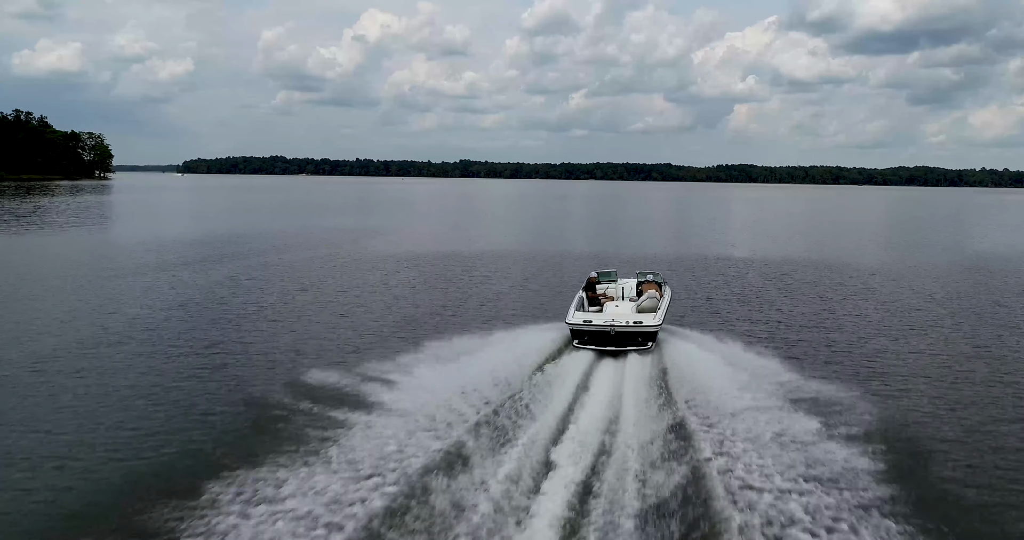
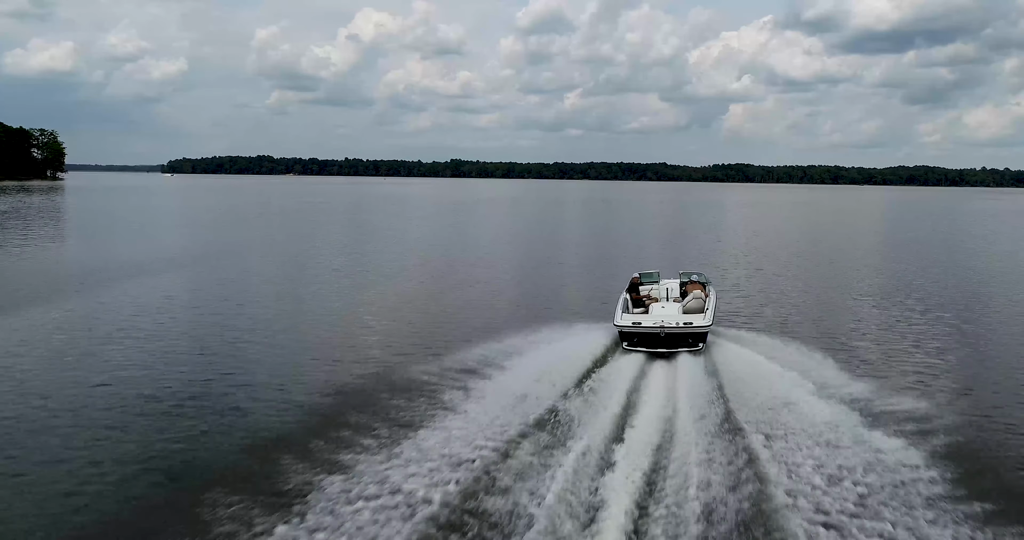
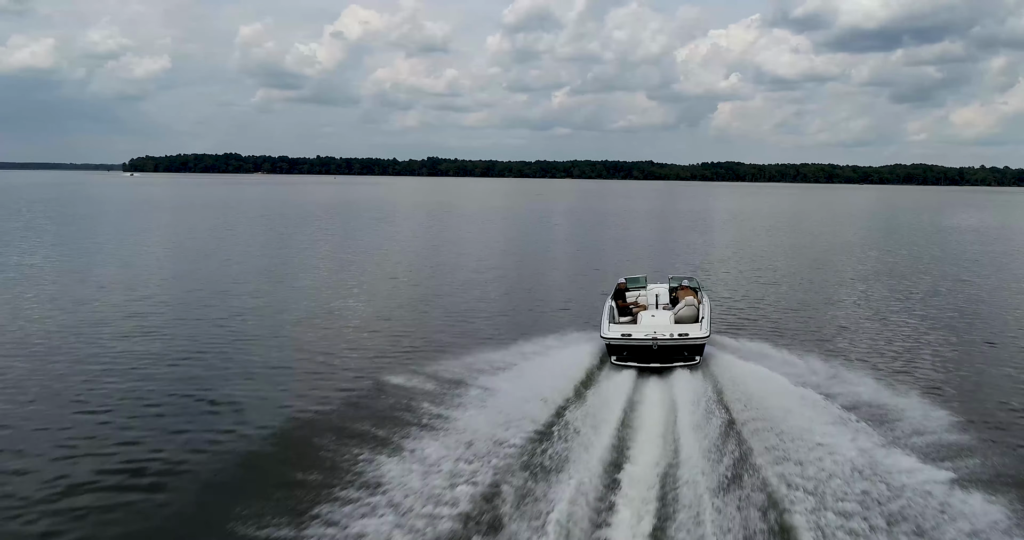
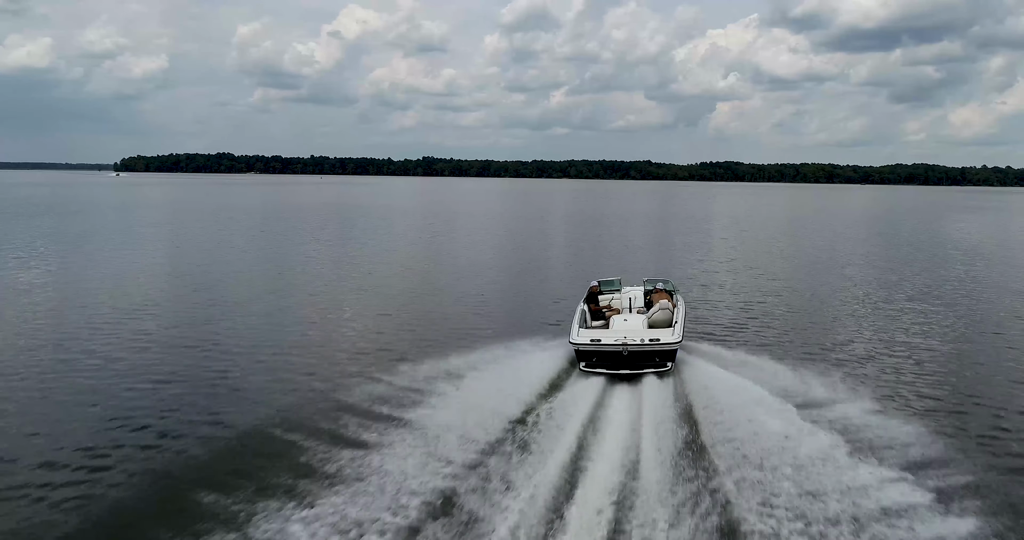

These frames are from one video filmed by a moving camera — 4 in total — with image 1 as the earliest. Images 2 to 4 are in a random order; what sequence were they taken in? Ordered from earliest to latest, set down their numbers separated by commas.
2, 3, 4
